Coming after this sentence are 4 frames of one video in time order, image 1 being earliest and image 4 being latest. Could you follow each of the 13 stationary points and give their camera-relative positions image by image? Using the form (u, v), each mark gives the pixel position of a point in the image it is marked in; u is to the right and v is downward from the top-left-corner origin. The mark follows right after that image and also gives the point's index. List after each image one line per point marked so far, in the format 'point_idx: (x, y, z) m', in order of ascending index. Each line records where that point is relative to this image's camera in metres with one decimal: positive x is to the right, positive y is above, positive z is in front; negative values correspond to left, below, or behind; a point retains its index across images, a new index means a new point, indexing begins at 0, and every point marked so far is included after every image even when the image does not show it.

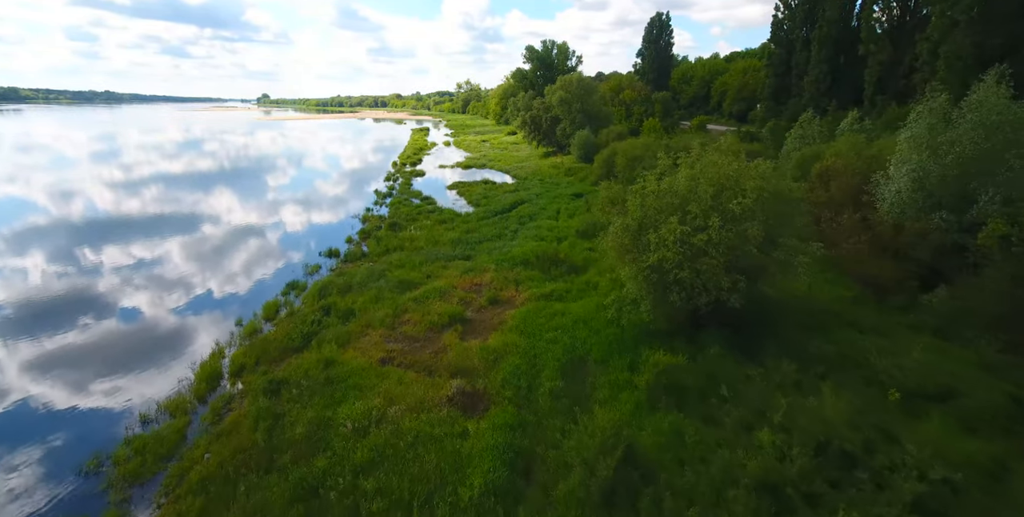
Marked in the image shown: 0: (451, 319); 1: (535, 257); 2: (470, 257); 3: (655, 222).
0: (-1.8, -1.8, +13.9) m
1: (+0.9, 0.0, +18.3) m
2: (-1.7, 0.0, +19.5) m
3: (+3.4, +0.9, +11.4) m
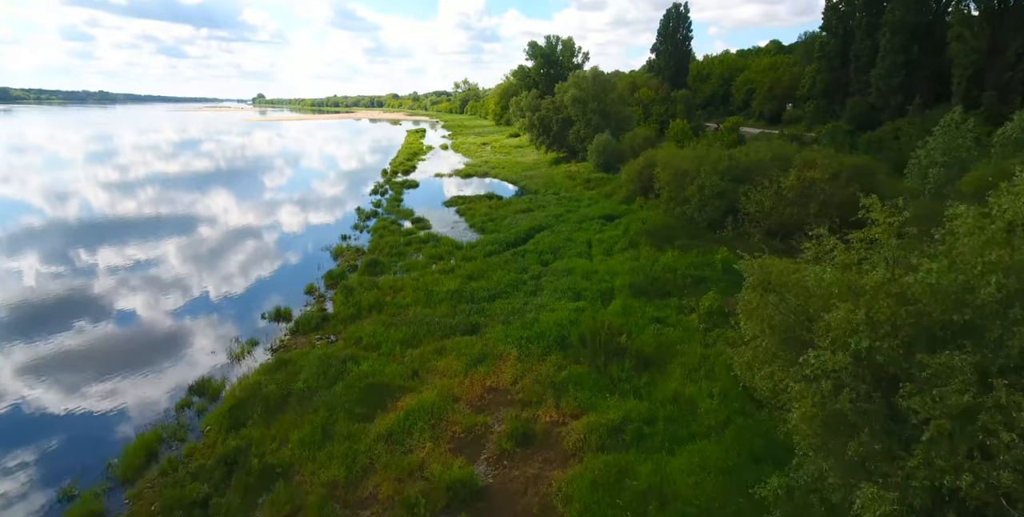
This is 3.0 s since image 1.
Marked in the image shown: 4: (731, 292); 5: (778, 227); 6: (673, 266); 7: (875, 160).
0: (-1.0, -3.8, +7.5) m
1: (+1.7, -2.0, +12.0) m
2: (-1.0, -2.0, +13.2) m
3: (+4.2, -1.1, +5.1) m
4: (+6.1, -1.0, +13.3) m
5: (+9.5, +1.1, +17.2) m
6: (+5.4, -0.2, +16.0) m
7: (+13.9, +3.8, +18.2) m
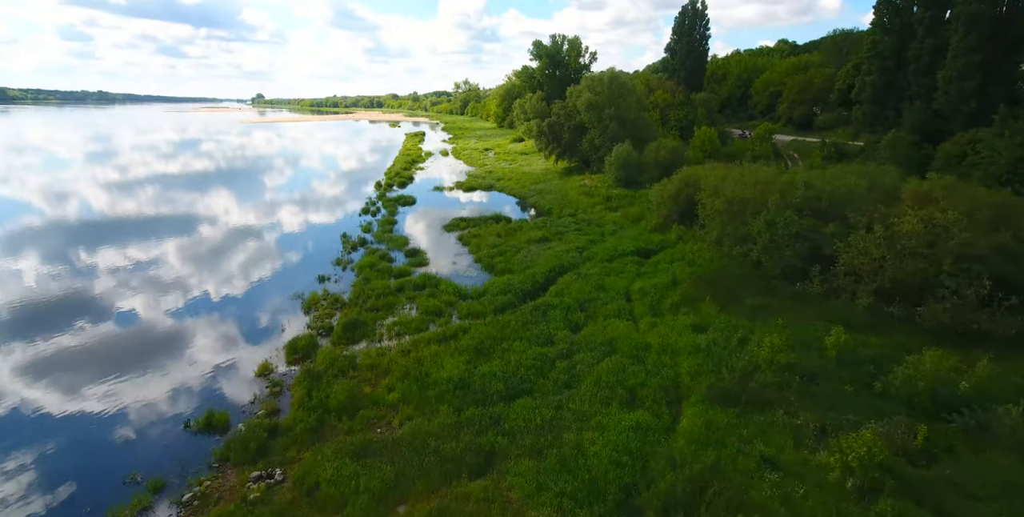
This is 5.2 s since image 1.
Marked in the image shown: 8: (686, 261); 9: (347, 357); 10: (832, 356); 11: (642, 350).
0: (-0.4, -5.6, +3.2) m
1: (+2.3, -3.8, +7.6) m
2: (-0.4, -3.9, +8.8) m
3: (+4.8, -3.0, +0.7) m
4: (+6.7, -2.9, +8.9) m
5: (+10.1, -0.7, +12.8) m
6: (+6.1, -2.1, +11.6) m
7: (+14.5, +1.9, +13.9) m
8: (+6.7, -0.1, +18.5) m
9: (-4.6, -2.7, +13.1) m
10: (+7.0, -2.2, +10.5) m
11: (+3.4, -2.4, +12.5) m
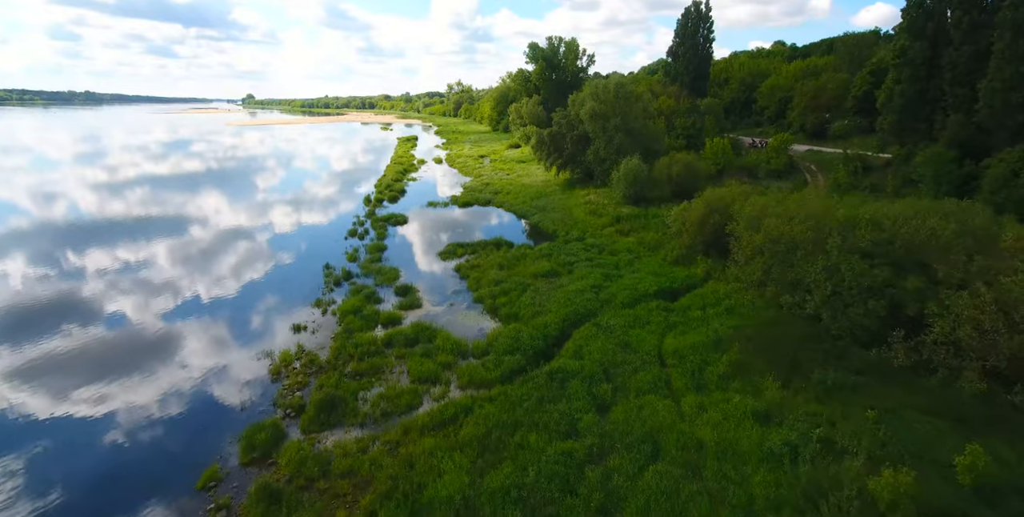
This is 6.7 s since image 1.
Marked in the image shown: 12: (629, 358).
0: (+0.1, -7.2, +0.4) m
1: (+2.7, -5.4, +4.8) m
2: (+0.1, -5.5, +6.0) m
3: (+5.4, -4.5, -2.1) m
4: (+7.1, -4.4, +6.2) m
5: (+10.5, -2.3, +10.1) m
6: (+6.4, -3.7, +8.9) m
7: (+14.8, +0.4, +11.3) m
8: (+7.0, -1.6, +15.8) m
9: (-4.2, -4.3, +10.2) m
10: (+7.4, -3.8, +7.8) m
11: (+3.8, -4.0, +9.7) m
12: (+3.3, -2.8, +13.5) m
